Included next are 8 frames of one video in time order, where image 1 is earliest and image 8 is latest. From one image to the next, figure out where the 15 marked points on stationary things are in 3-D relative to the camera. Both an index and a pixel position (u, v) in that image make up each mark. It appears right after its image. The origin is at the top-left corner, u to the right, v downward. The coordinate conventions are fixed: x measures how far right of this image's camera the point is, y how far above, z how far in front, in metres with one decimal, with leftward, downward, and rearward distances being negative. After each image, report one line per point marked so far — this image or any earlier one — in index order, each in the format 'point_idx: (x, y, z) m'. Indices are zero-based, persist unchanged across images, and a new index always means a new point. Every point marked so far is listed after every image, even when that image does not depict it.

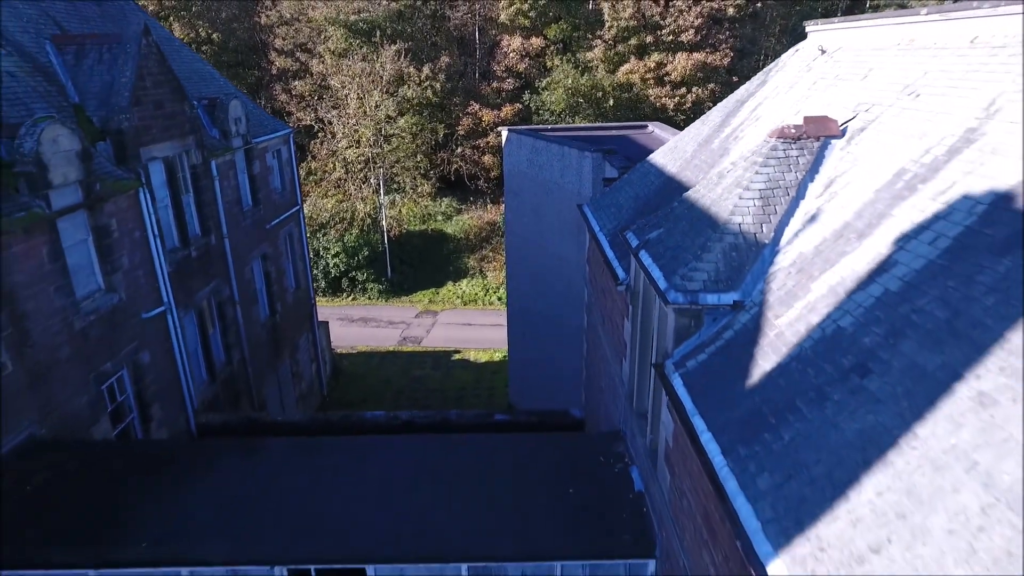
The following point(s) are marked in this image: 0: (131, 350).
0: (-5.7, -0.9, +11.0) m
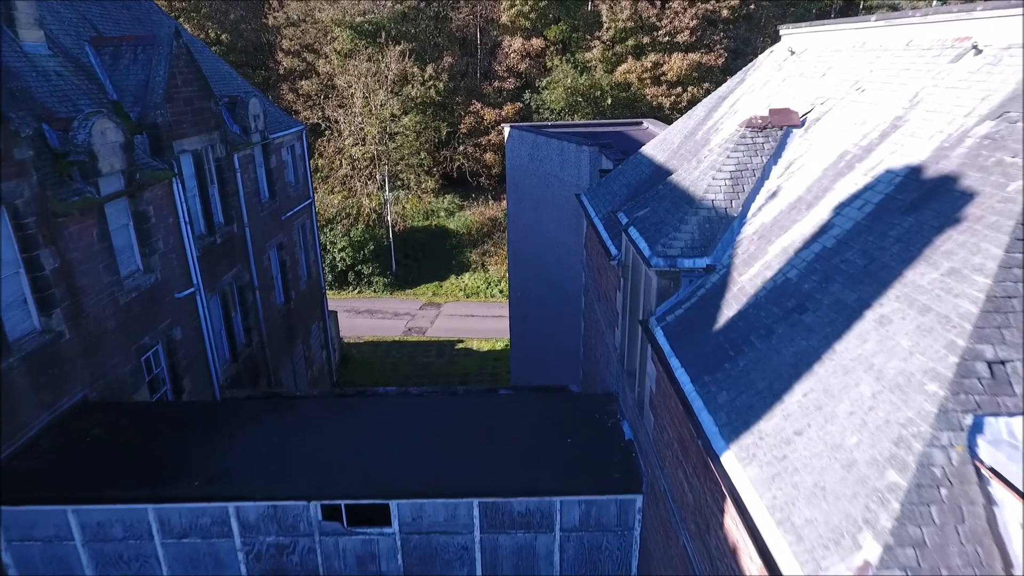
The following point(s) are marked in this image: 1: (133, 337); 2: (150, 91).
0: (-5.7, -0.6, +12.0) m
1: (-5.6, -0.7, +11.0) m
2: (-5.9, +3.2, +12.0) m
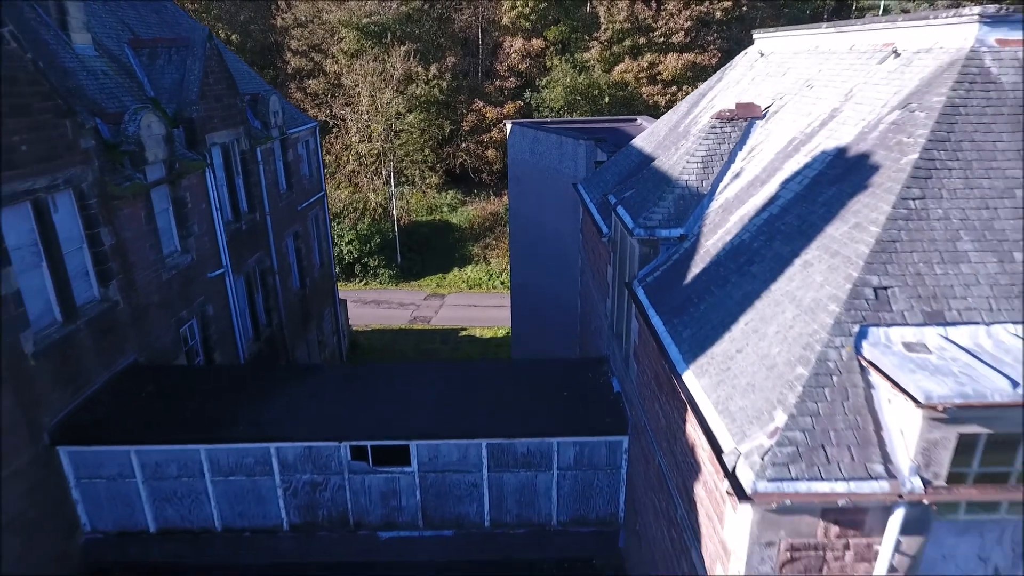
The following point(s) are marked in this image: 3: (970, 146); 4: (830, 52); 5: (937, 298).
0: (-5.6, -0.3, +13.2) m
1: (-5.6, -0.4, +12.2) m
2: (-5.8, +3.6, +13.2) m
3: (+3.3, +1.0, +5.2) m
4: (+3.4, +2.6, +8.1) m
5: (+2.7, -0.1, +4.7) m
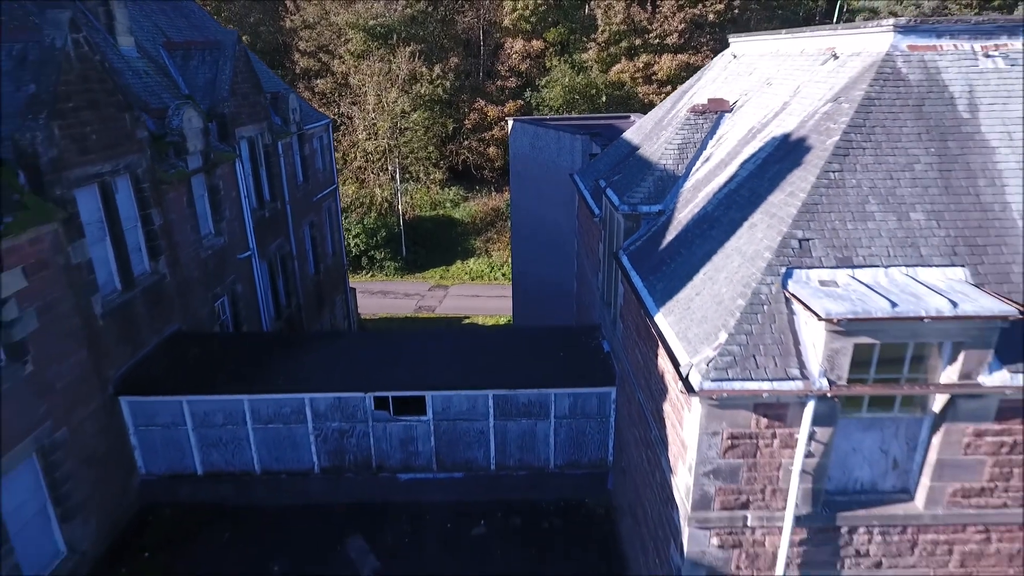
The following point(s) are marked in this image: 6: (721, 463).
0: (-5.6, +0.1, +14.6) m
1: (-5.6, 0.0, +13.5) m
2: (-5.8, +4.0, +14.5) m
3: (+3.3, +1.4, +6.6) m
4: (+3.5, +3.0, +9.5) m
5: (+2.8, +0.3, +6.1) m
6: (+1.7, -1.4, +5.9) m
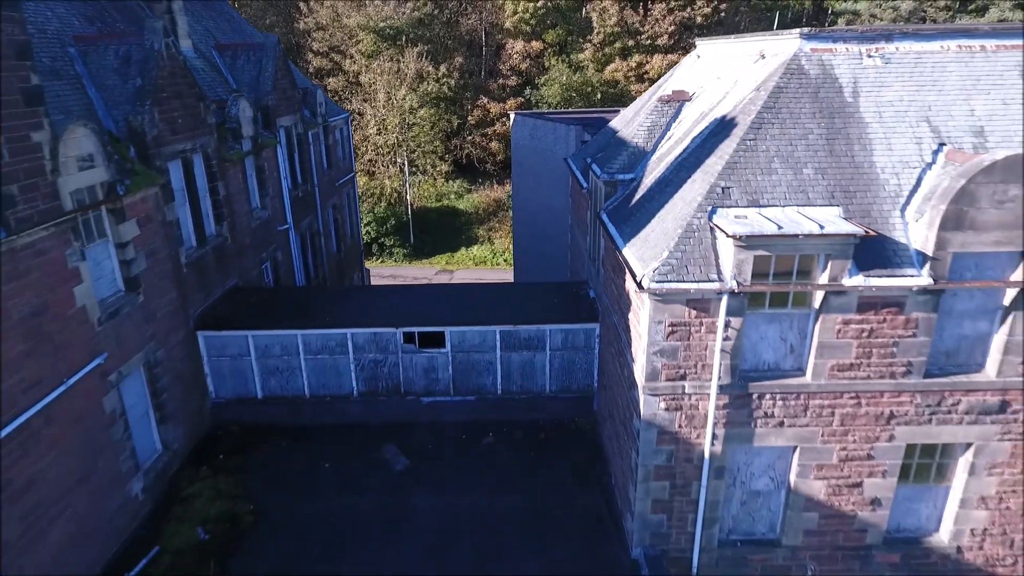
0: (-5.5, +0.9, +17.0) m
1: (-5.5, +0.8, +16.0) m
2: (-5.7, +4.7, +17.0) m
3: (+3.4, +2.2, +9.0) m
4: (+3.5, +3.8, +11.9) m
5: (+2.8, +1.1, +8.5) m
6: (+1.7, -0.6, +8.3) m
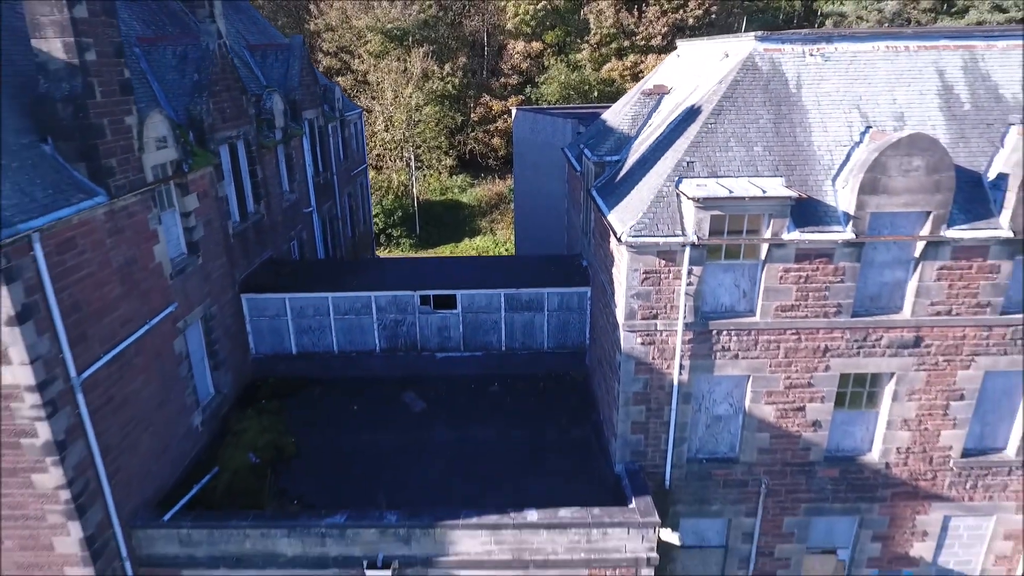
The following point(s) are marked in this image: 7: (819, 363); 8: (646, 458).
0: (-5.5, +1.5, +18.9) m
1: (-5.4, +1.4, +17.9) m
2: (-5.7, +5.4, +18.9) m
3: (+3.4, +2.8, +11.0) m
4: (+3.6, +4.4, +13.8) m
5: (+2.9, +1.7, +10.4) m
6: (+1.8, 0.0, +10.2) m
7: (+4.5, -1.1, +10.7) m
8: (+2.1, -2.6, +11.3) m
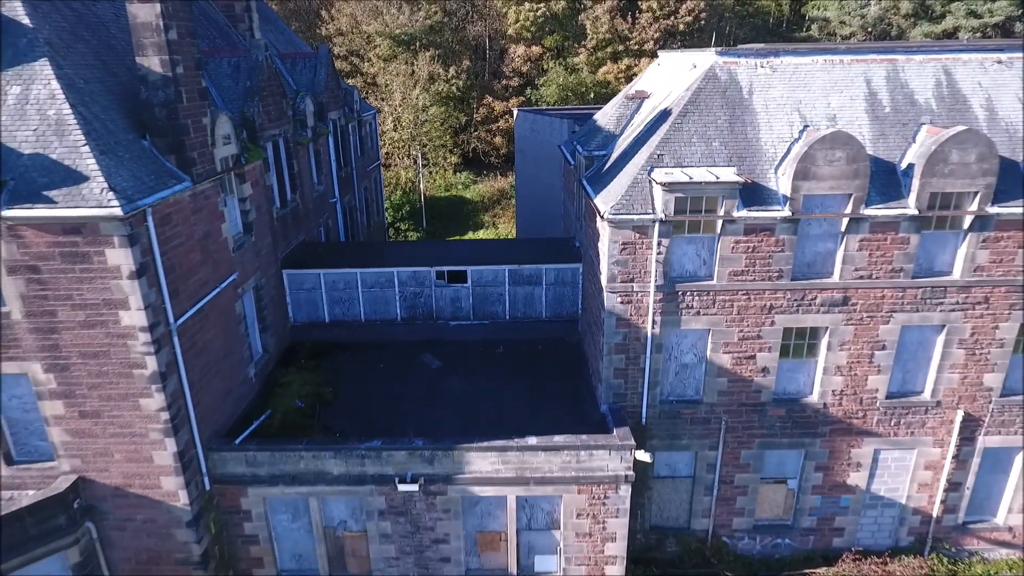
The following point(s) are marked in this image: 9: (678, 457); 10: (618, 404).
0: (-5.4, +2.1, +21.4) m
1: (-5.4, +2.0, +20.3) m
2: (-5.6, +5.9, +21.3) m
3: (+3.5, +3.3, +13.4) m
4: (+3.6, +4.9, +16.3) m
5: (+2.9, +2.3, +12.8) m
6: (+1.8, +0.5, +12.7) m
7: (+4.5, -0.5, +13.2) m
8: (+2.1, -2.1, +13.8) m
9: (+3.3, -3.3, +14.5) m
10: (+2.0, -2.2, +13.8) m
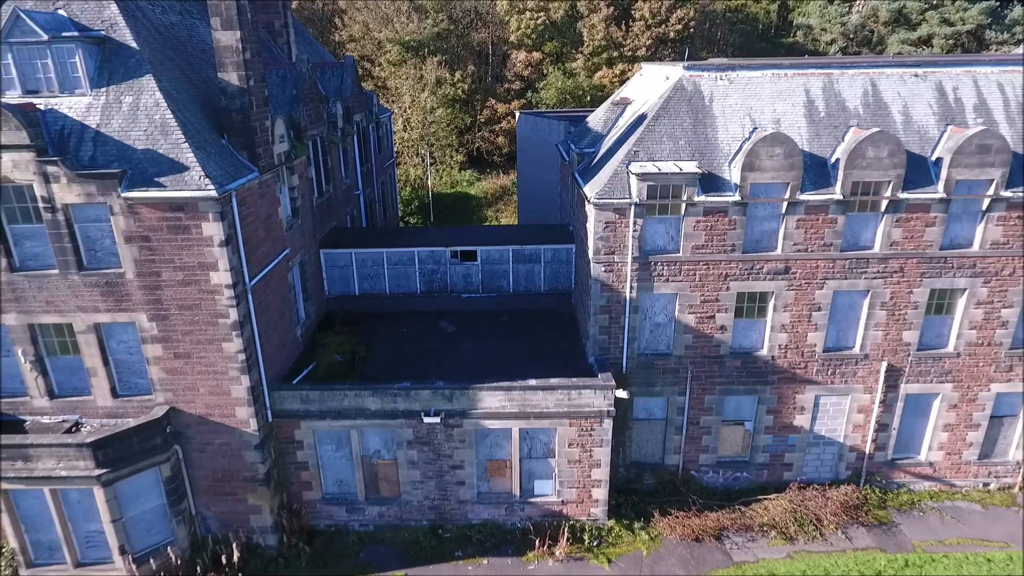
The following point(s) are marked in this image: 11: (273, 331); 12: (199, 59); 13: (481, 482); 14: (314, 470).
0: (-5.3, +2.7, +24.4) m
1: (-5.3, +2.6, +23.3) m
2: (-5.5, +6.5, +24.3) m
3: (+3.6, +4.0, +16.4) m
4: (+3.7, +5.5, +19.3) m
5: (+3.0, +2.9, +15.8) m
6: (+1.9, +1.2, +15.7) m
7: (+4.6, +0.1, +16.2) m
8: (+2.2, -1.4, +16.8) m
9: (+3.3, -2.7, +17.5) m
10: (+2.1, -1.5, +16.8) m
11: (-5.2, -1.0, +16.0) m
12: (-7.0, +5.1, +16.5) m
13: (-0.7, -4.4, +16.8) m
14: (-4.4, -4.1, +16.5) m
